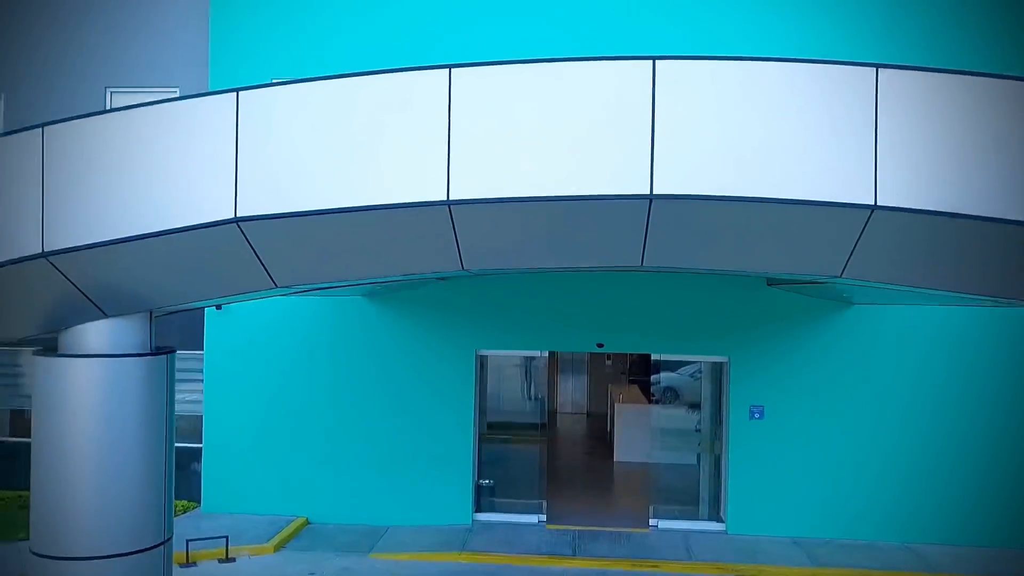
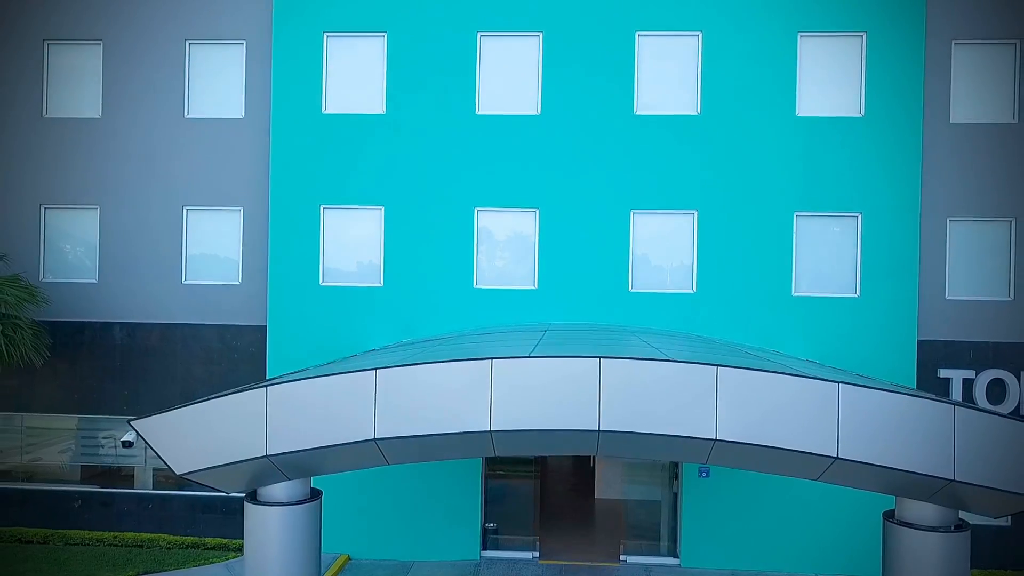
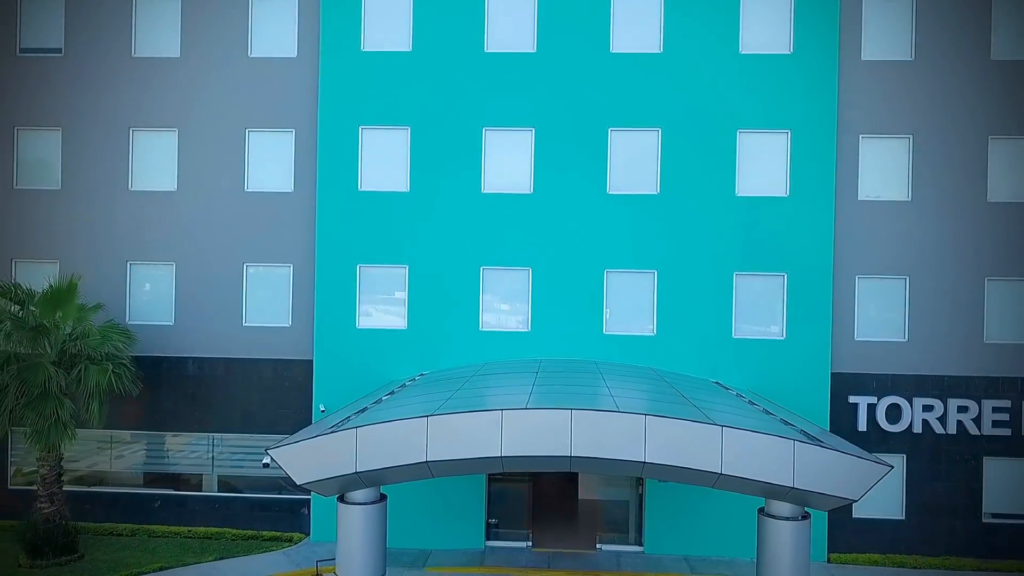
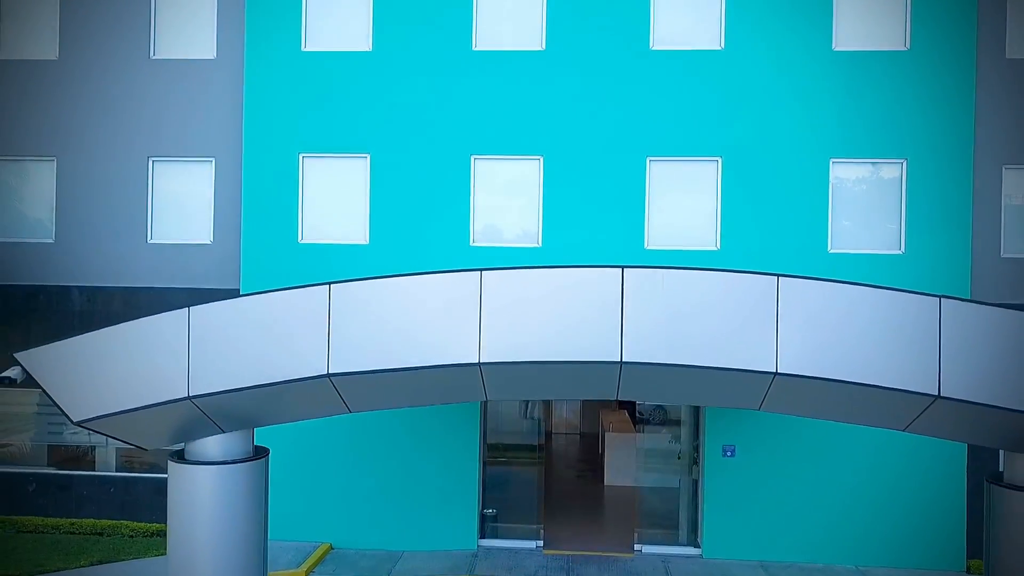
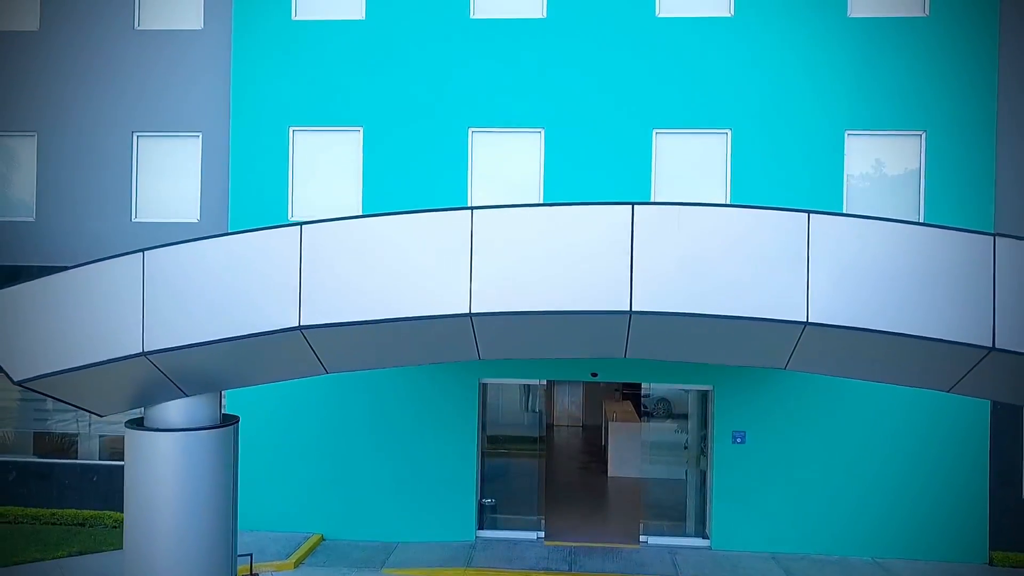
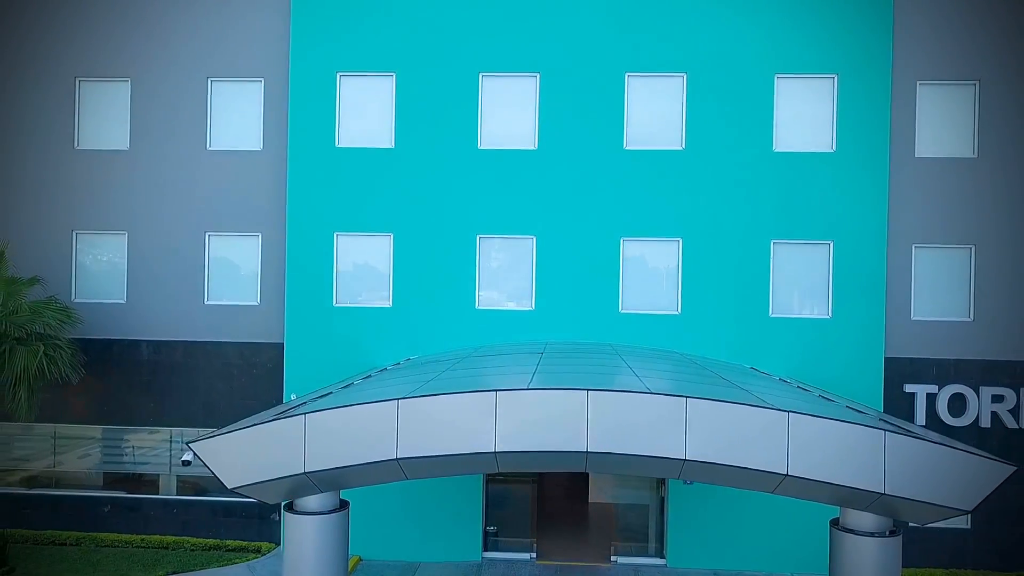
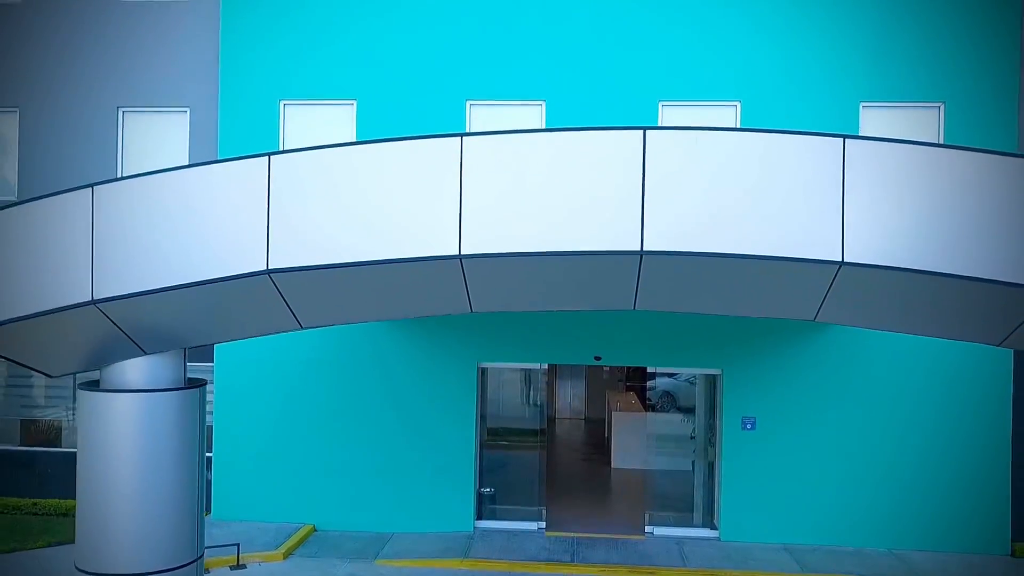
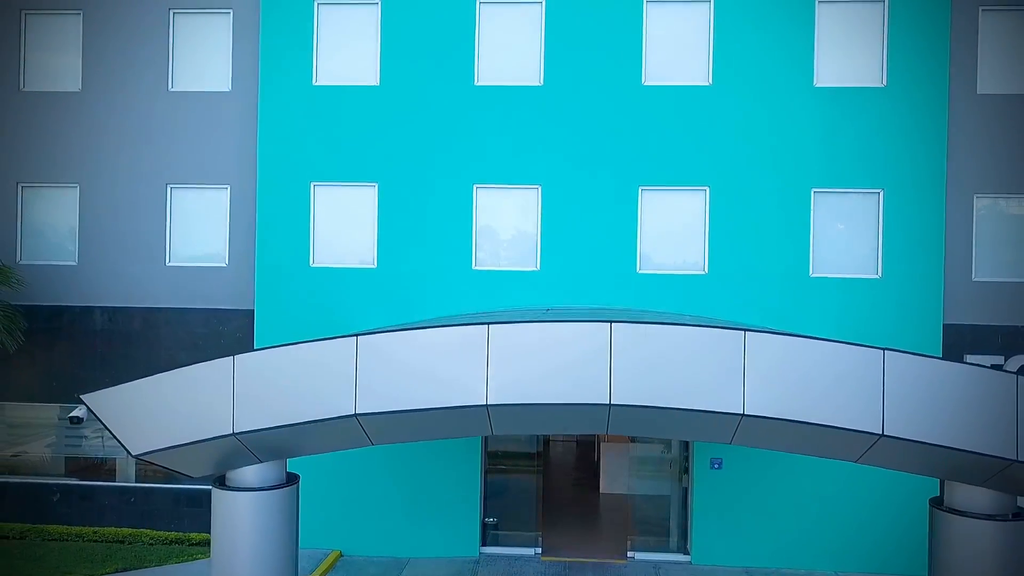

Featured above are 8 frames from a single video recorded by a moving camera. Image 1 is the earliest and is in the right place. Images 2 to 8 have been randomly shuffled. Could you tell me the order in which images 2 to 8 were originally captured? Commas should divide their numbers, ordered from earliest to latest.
7, 5, 4, 8, 2, 6, 3
